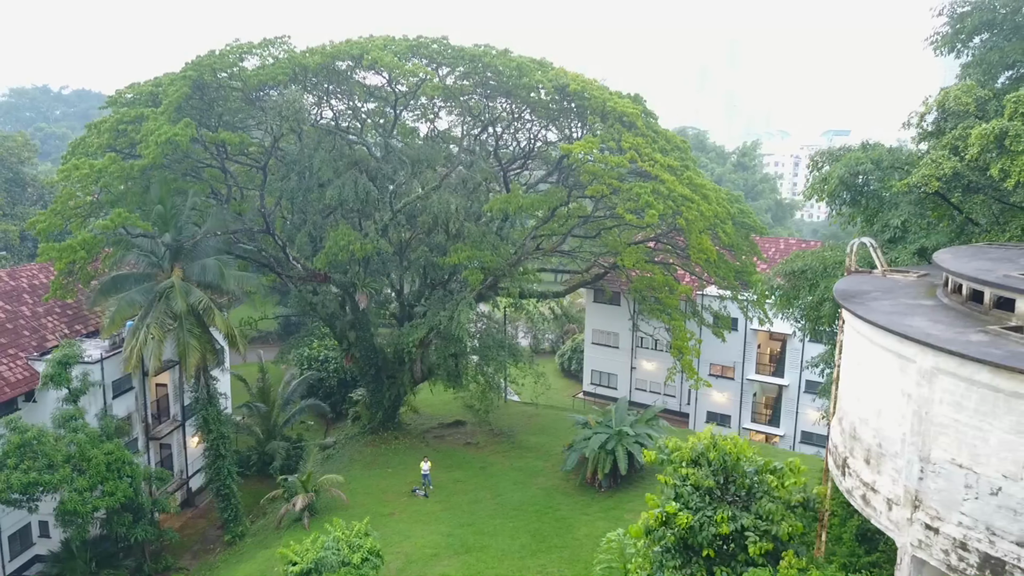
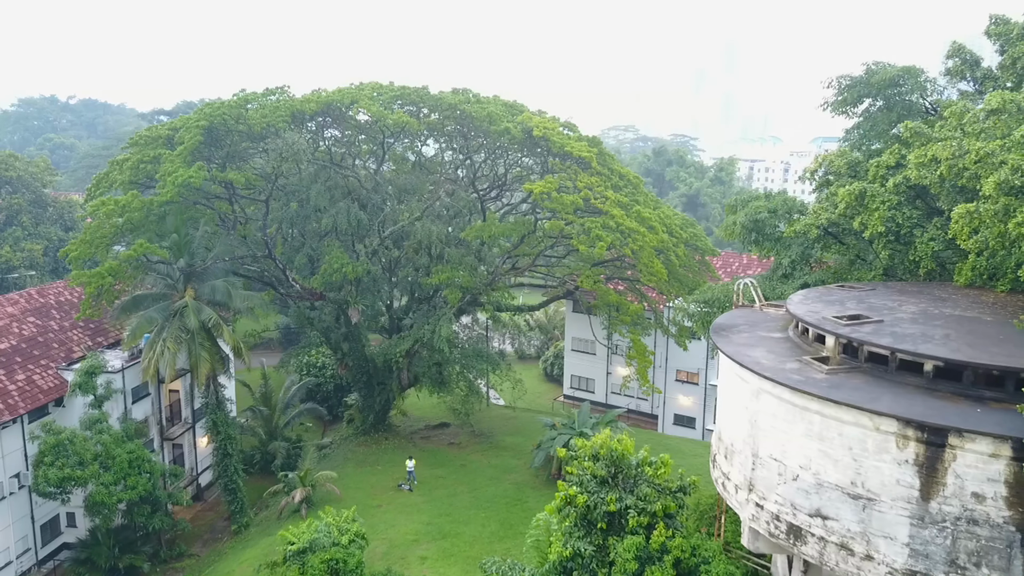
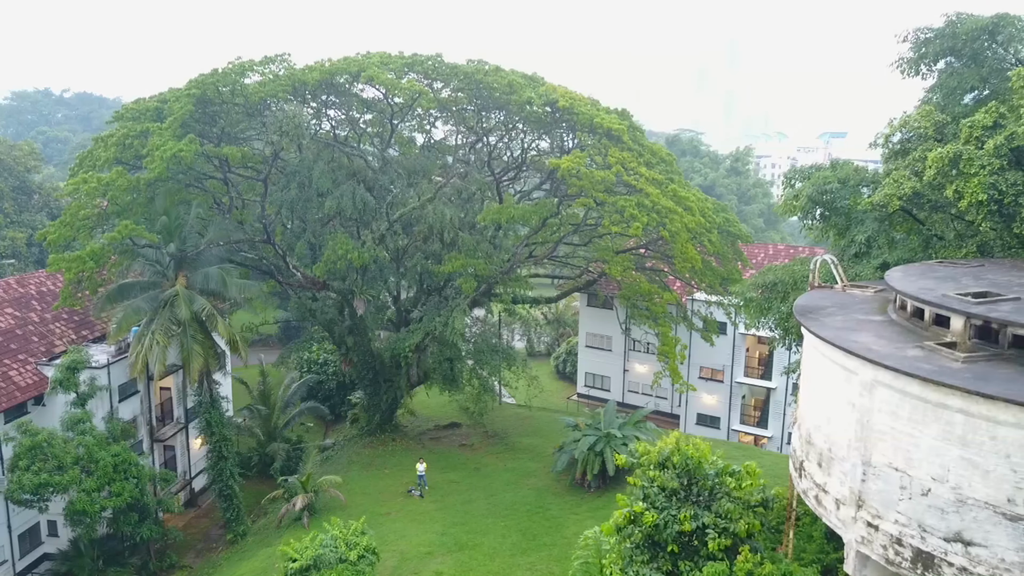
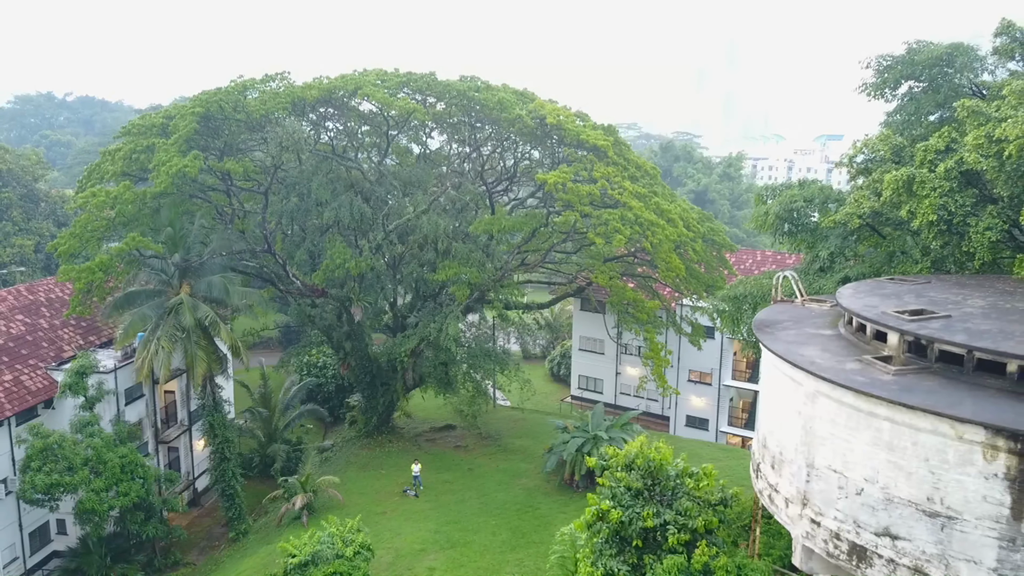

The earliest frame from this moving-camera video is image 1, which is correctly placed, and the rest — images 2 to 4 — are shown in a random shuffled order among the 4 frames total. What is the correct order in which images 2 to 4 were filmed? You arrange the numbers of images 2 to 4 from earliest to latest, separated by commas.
3, 4, 2
